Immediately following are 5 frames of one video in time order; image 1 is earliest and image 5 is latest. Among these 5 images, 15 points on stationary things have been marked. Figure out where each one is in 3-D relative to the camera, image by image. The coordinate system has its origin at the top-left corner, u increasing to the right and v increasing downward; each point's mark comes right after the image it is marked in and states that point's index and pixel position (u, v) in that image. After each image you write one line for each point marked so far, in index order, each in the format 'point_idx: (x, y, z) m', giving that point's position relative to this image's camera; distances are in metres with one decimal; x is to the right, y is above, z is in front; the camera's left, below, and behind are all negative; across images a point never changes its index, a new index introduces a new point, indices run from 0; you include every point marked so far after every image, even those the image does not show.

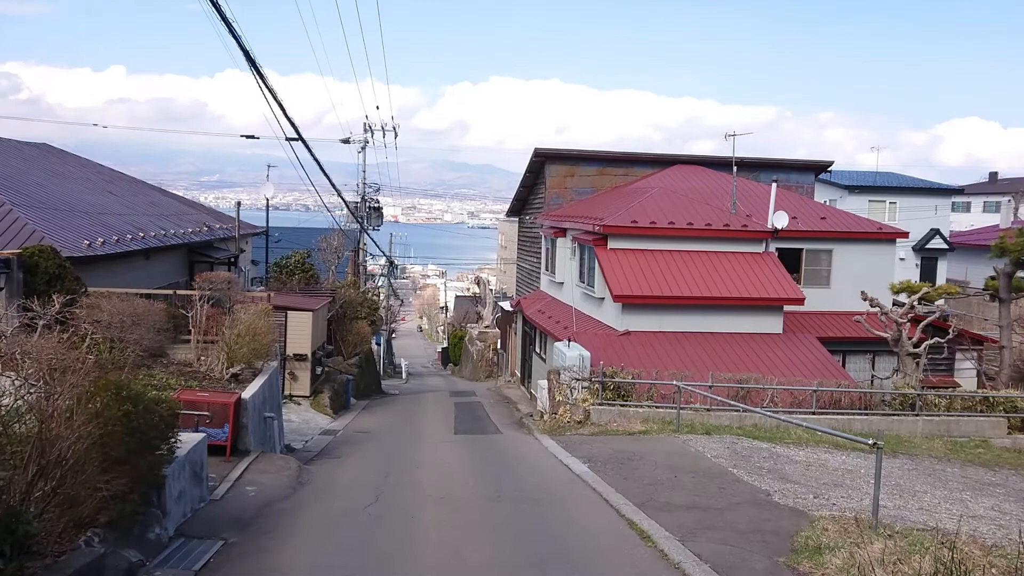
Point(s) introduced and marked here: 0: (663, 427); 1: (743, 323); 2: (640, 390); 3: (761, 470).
0: (+2.5, -2.3, +14.1) m
1: (+5.4, -0.8, +19.8) m
2: (+2.3, -1.8, +15.2) m
3: (+3.2, -2.3, +10.9) m
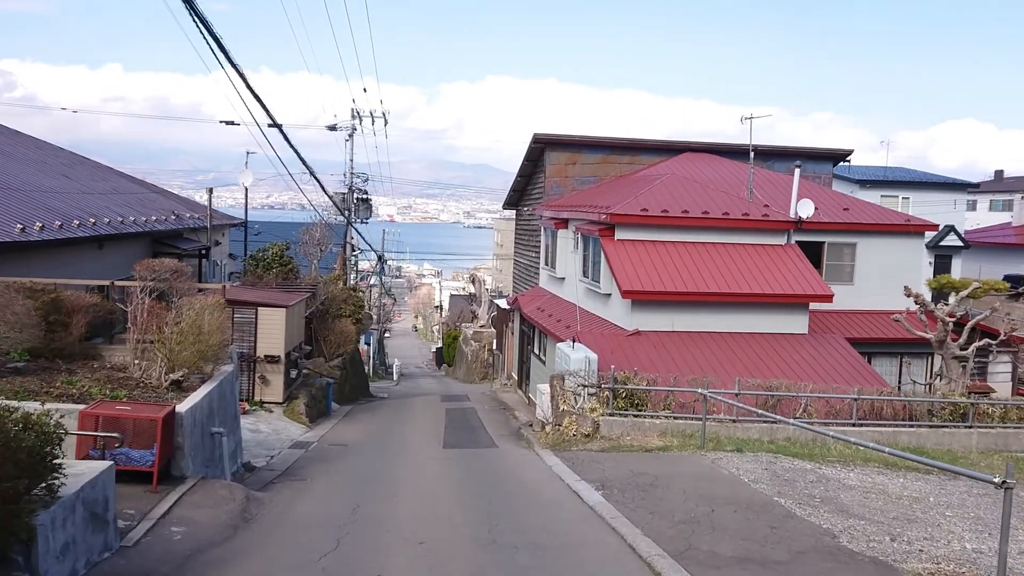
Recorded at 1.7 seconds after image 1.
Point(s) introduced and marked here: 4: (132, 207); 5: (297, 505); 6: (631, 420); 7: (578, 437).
0: (+2.5, -2.2, +12.1) m
1: (+5.3, -0.7, +17.9) m
2: (+2.2, -1.7, +13.2) m
3: (+3.2, -2.2, +9.0) m
4: (-8.7, +1.9, +19.5) m
5: (-2.3, -2.3, +9.0) m
6: (+1.8, -2.0, +12.8) m
7: (+1.0, -2.2, +12.7) m
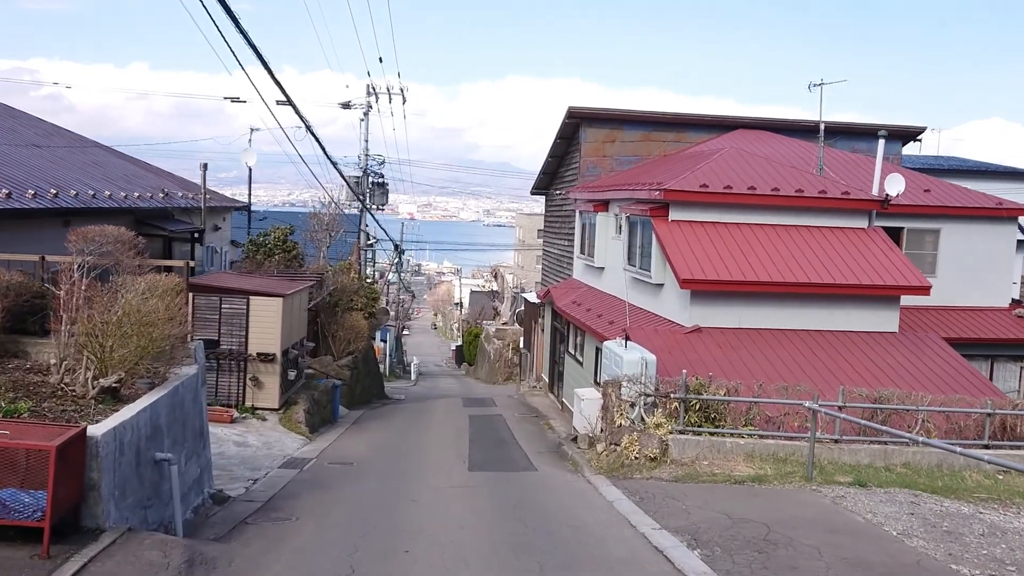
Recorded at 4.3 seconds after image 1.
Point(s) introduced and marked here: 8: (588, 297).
0: (+3.0, -2.0, +9.4) m
1: (+6.0, -0.5, +15.1) m
2: (+2.8, -1.5, +10.5) m
3: (+3.6, -2.1, +6.2) m
4: (-8.0, +2.1, +17.0) m
5: (-1.8, -2.1, +6.4) m
6: (+2.3, -1.8, +10.0) m
7: (+1.5, -2.0, +10.0) m
8: (+1.8, -0.2, +19.8) m
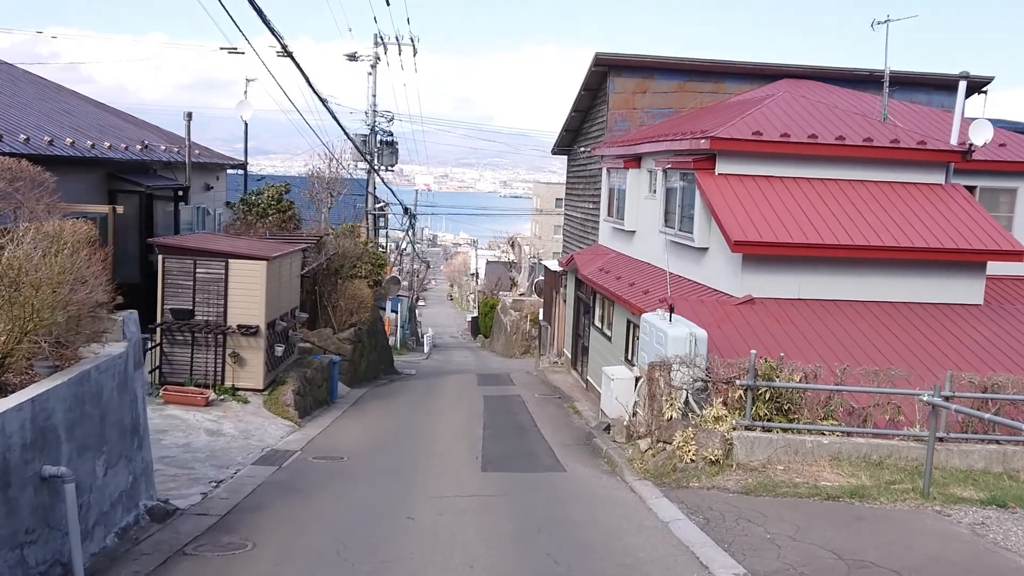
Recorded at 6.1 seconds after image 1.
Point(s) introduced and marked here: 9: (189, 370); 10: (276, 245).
0: (+3.2, -1.7, +7.3) m
1: (+6.3, 0.0, +12.9) m
2: (+3.0, -1.1, +8.4) m
3: (+3.8, -1.8, +4.2) m
4: (-7.6, +2.8, +15.0) m
5: (-1.7, -1.8, +4.4) m
6: (+2.5, -1.4, +8.0) m
7: (+1.7, -1.7, +8.0) m
8: (+2.2, +0.5, +17.7) m
9: (-4.7, -1.2, +12.4) m
10: (-4.0, +0.7, +14.6) m
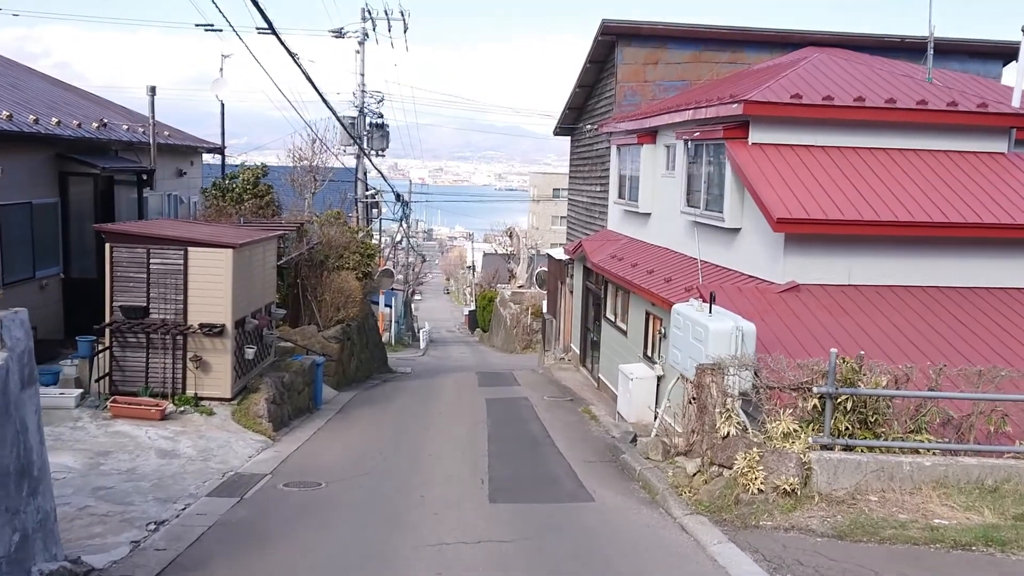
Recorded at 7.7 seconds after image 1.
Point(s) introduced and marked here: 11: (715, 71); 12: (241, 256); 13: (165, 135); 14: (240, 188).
0: (+3.3, -1.5, +5.6) m
1: (+6.4, +0.2, +11.2) m
2: (+3.1, -1.0, +6.7) m
3: (+3.9, -1.7, +2.5) m
4: (-7.6, +2.8, +13.2) m
5: (-1.5, -1.7, +2.7) m
6: (+2.7, -1.3, +6.3) m
7: (+1.9, -1.5, +6.2) m
8: (+2.2, +0.7, +15.9) m
9: (-4.6, -1.1, +10.6) m
10: (-4.0, +0.8, +12.8) m
11: (+4.6, +4.9, +19.3) m
12: (-3.5, +0.4, +11.0) m
13: (-7.2, +3.2, +17.7) m
14: (-5.3, +1.9, +16.6) m
